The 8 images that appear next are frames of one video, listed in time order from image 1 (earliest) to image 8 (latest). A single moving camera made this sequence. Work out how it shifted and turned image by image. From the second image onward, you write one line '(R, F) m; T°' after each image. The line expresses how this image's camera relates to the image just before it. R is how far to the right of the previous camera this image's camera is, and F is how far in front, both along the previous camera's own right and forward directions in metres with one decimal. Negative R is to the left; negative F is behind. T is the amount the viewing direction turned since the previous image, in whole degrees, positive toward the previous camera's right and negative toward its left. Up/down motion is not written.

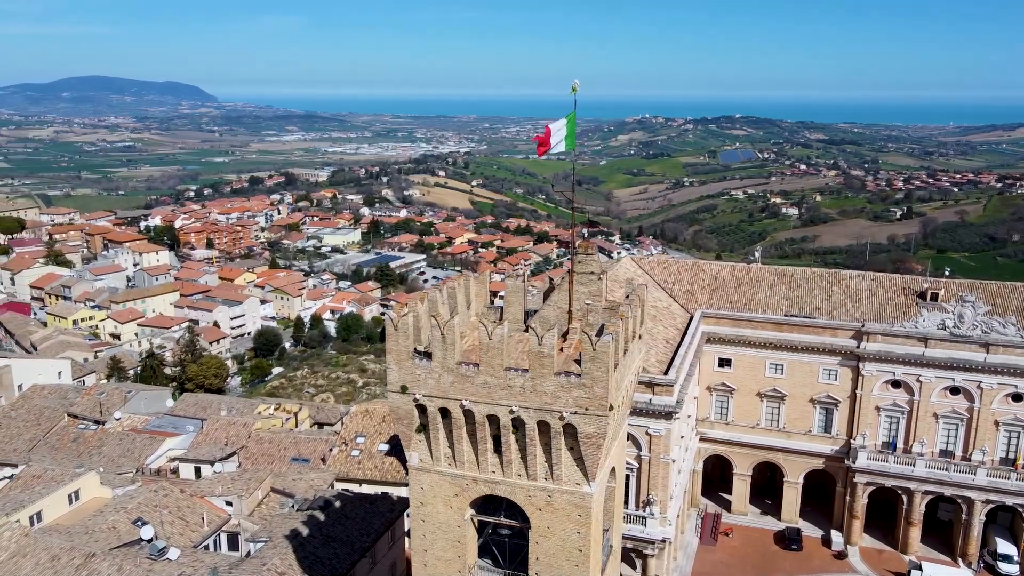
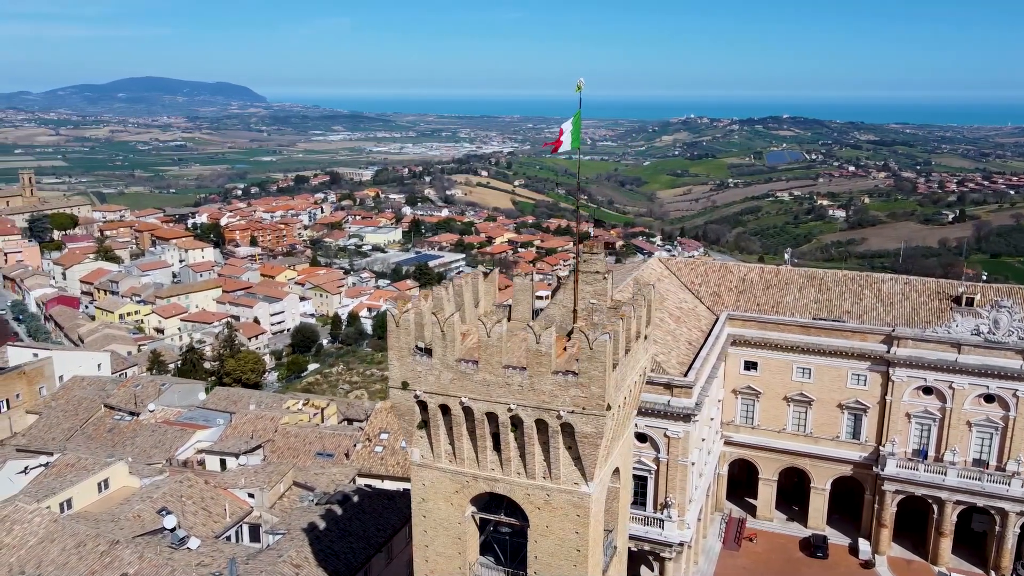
(+0.6, 0.0) m; -3°
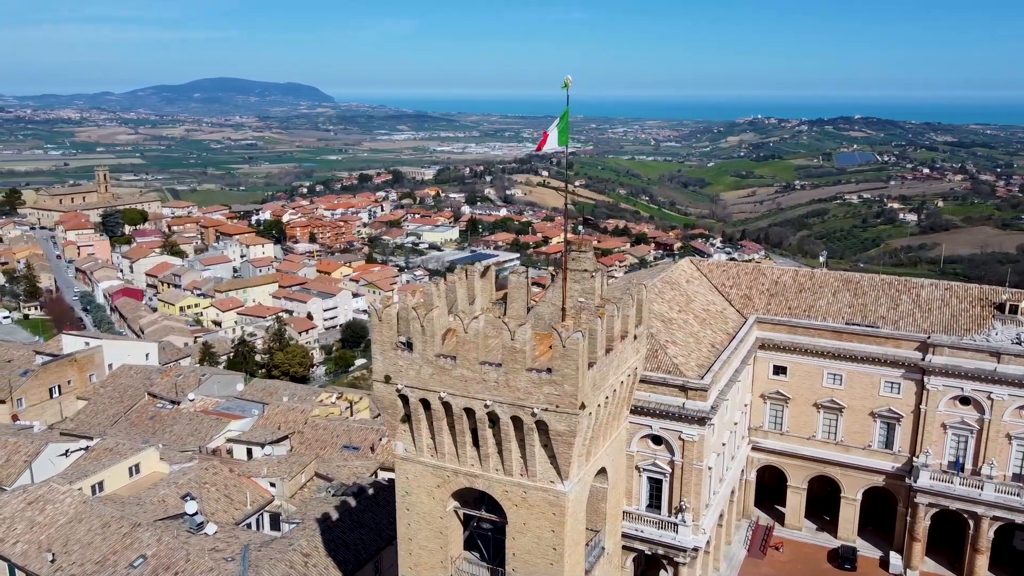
(+1.1, 0.0) m; -4°
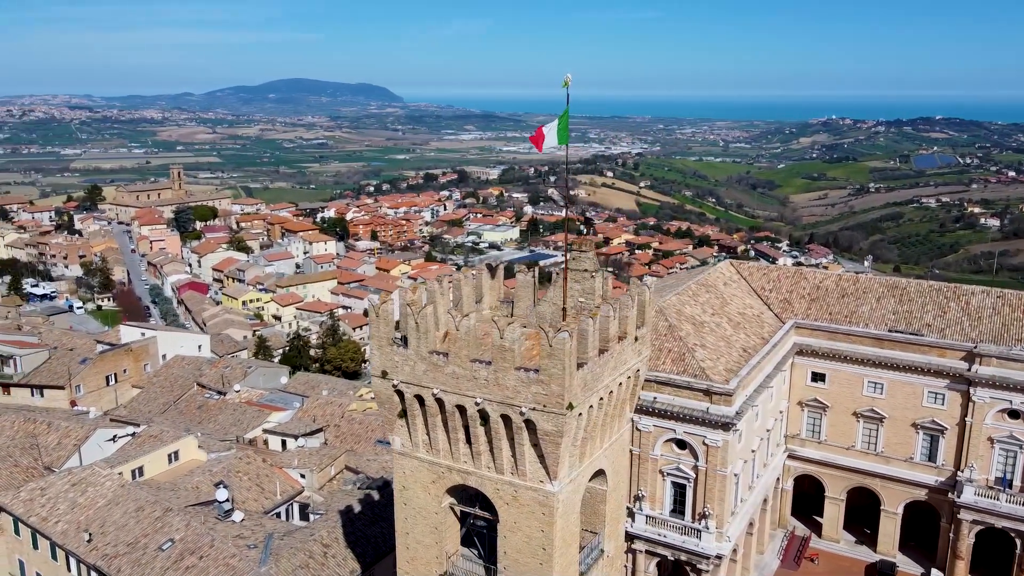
(+1.0, 0.0) m; -4°
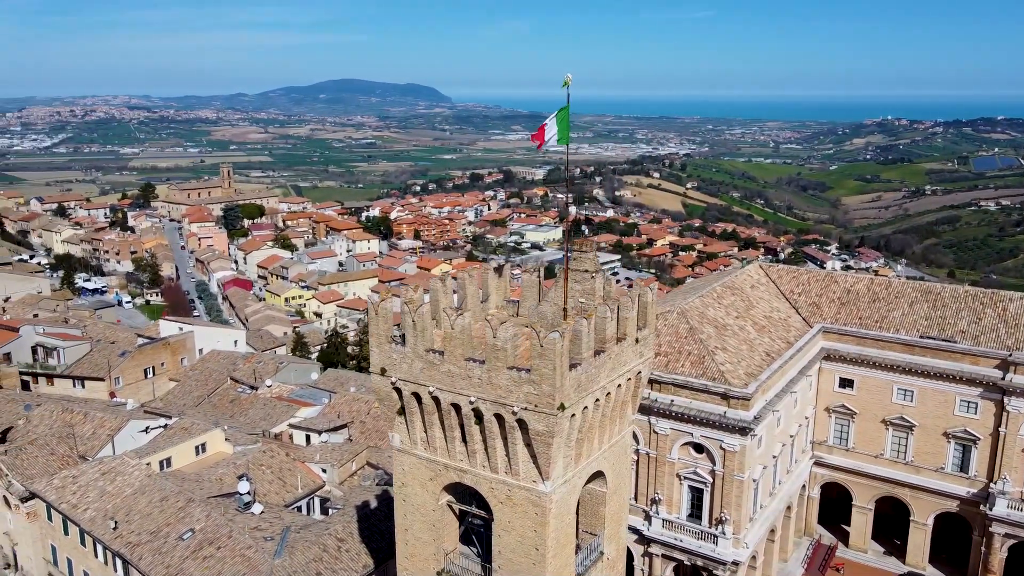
(+0.7, 0.0) m; -3°
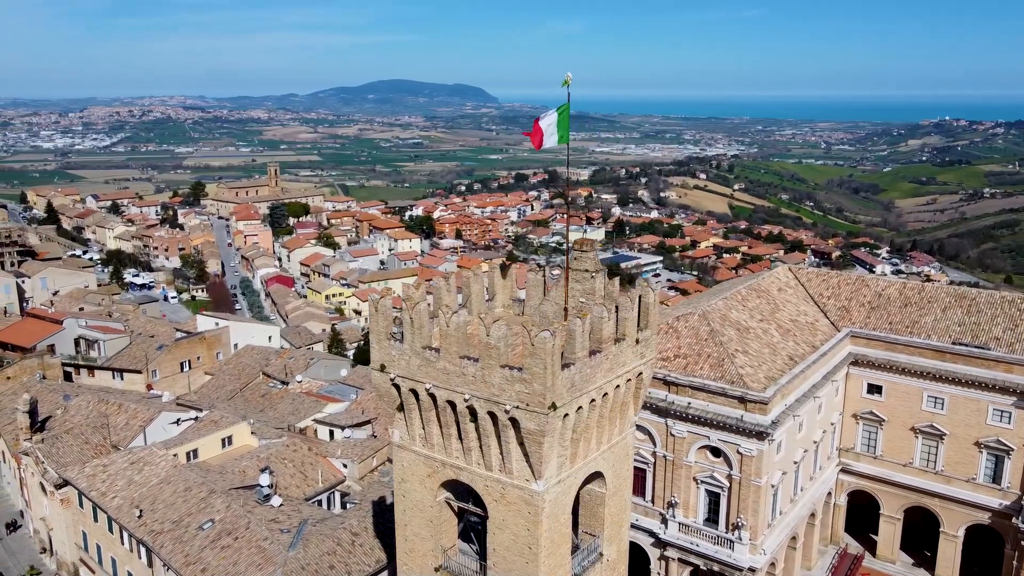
(+0.7, 0.0) m; -3°
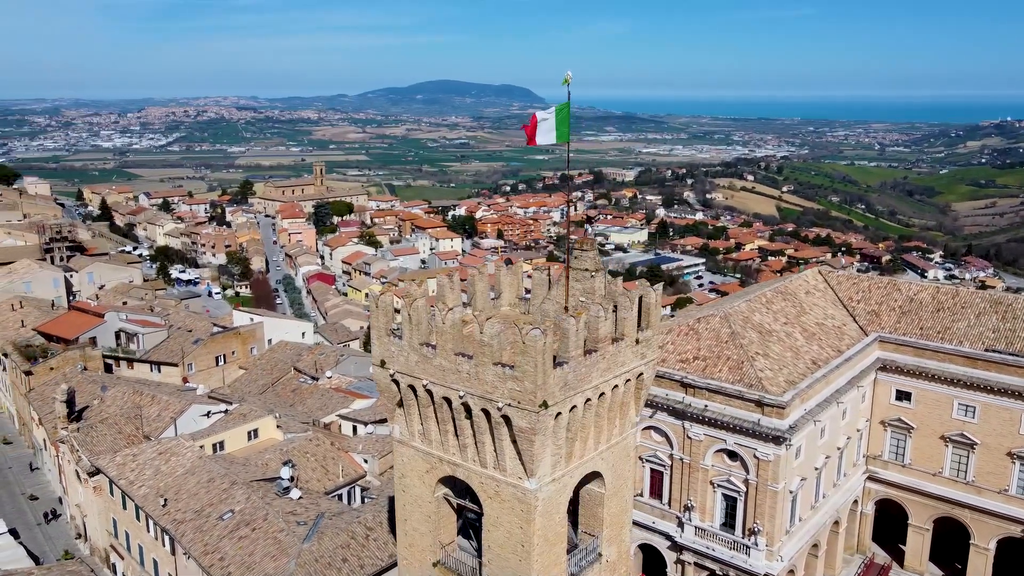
(+0.7, 0.0) m; -3°
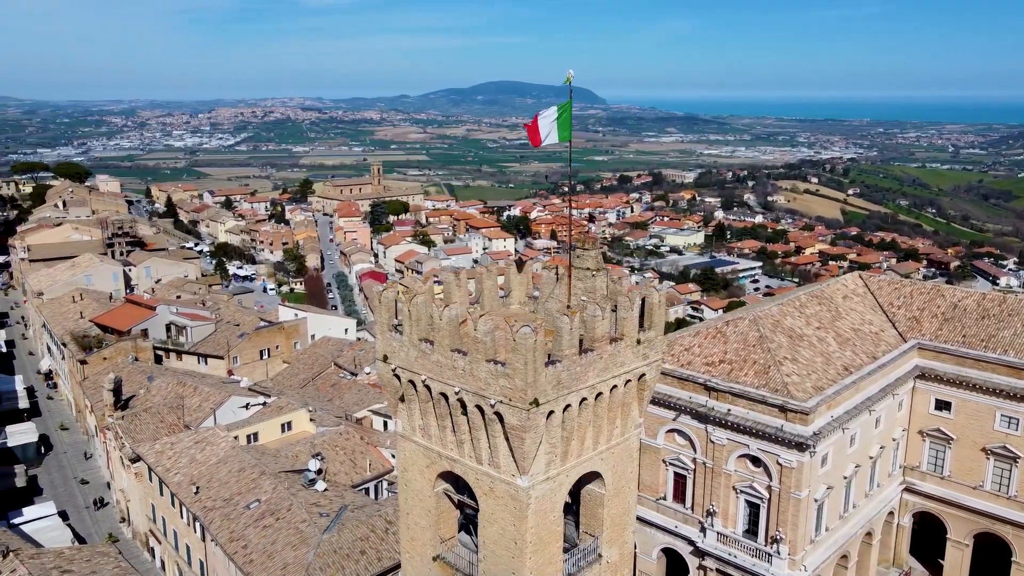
(+0.9, 0.0) m; -4°
